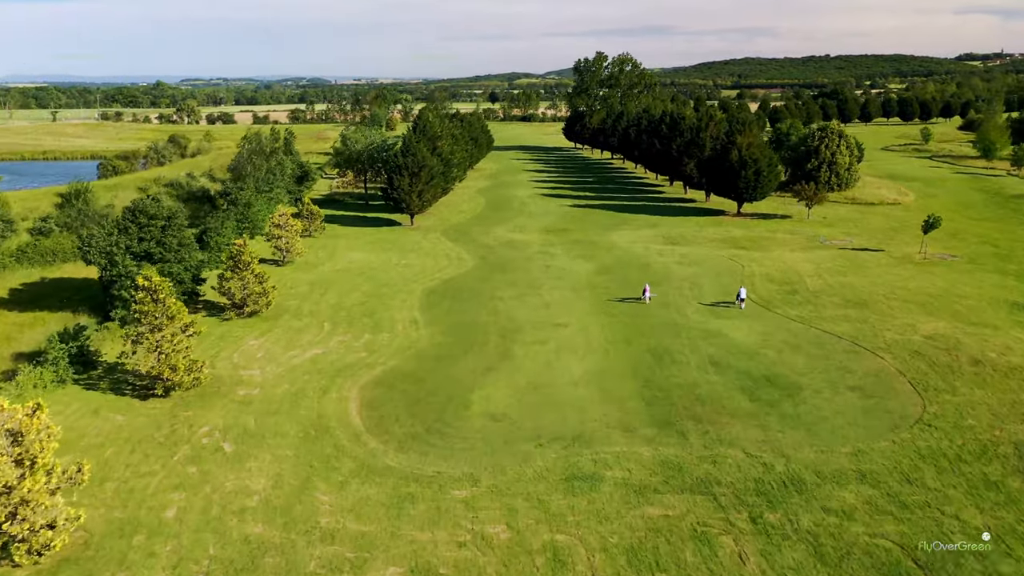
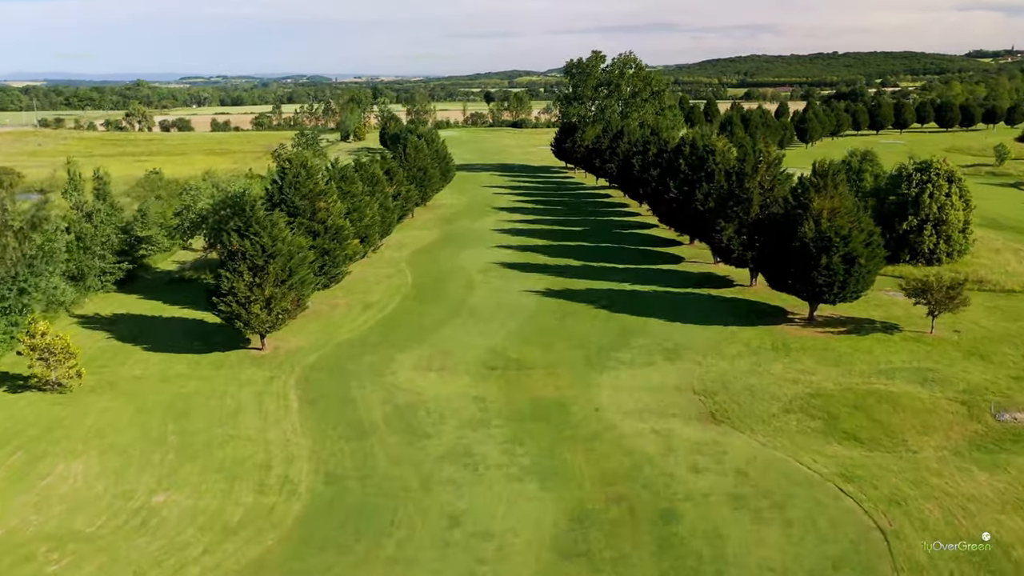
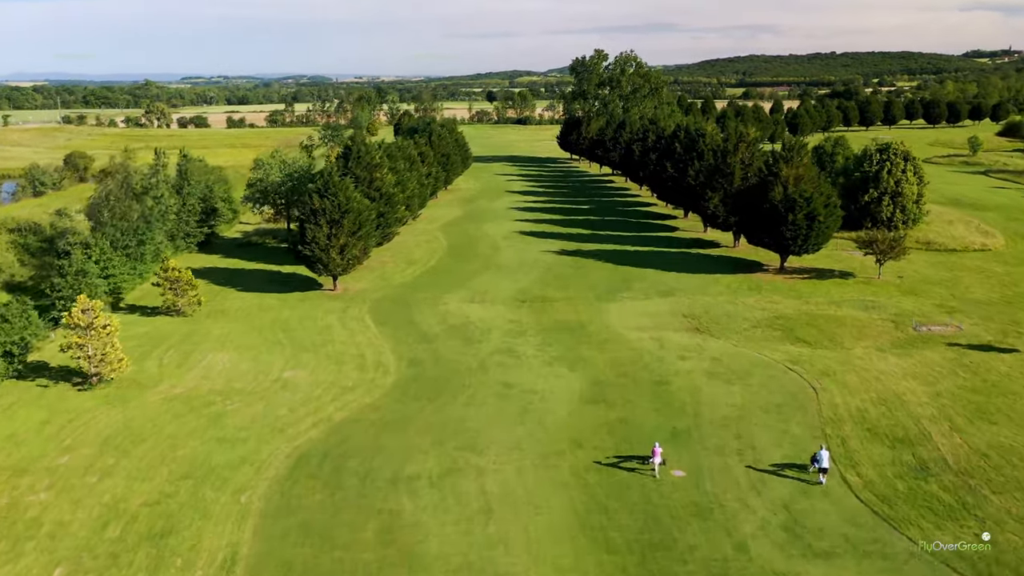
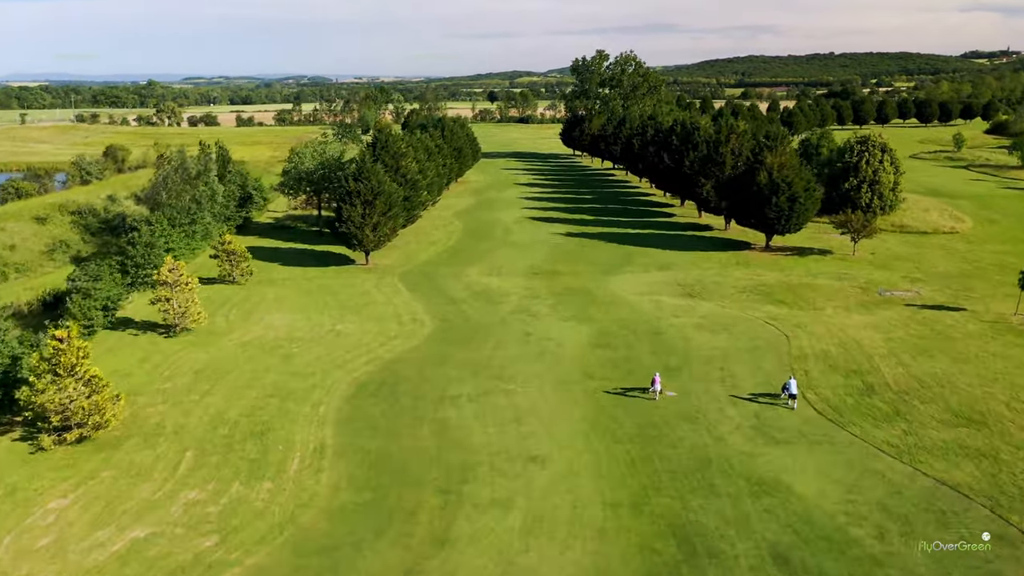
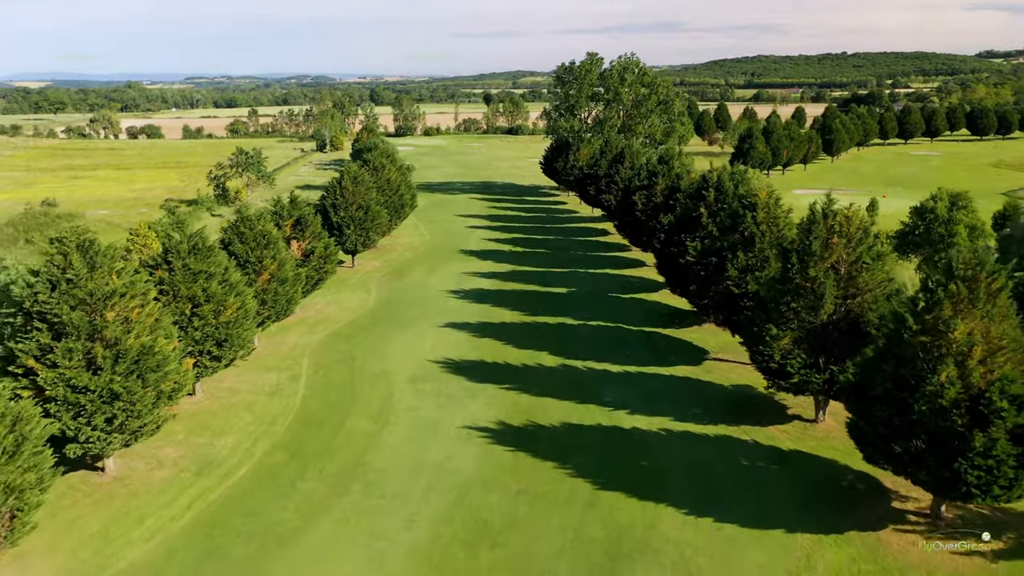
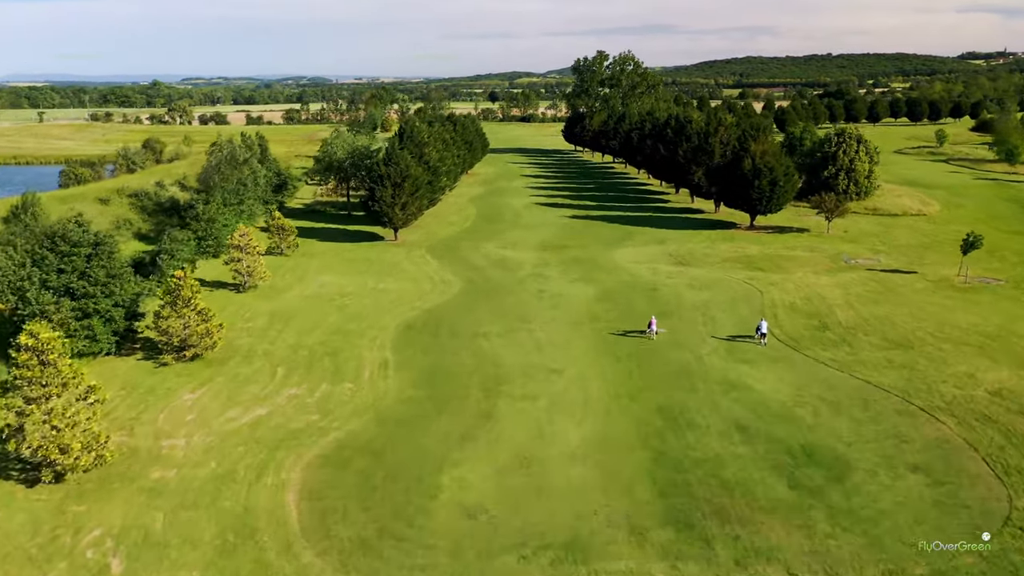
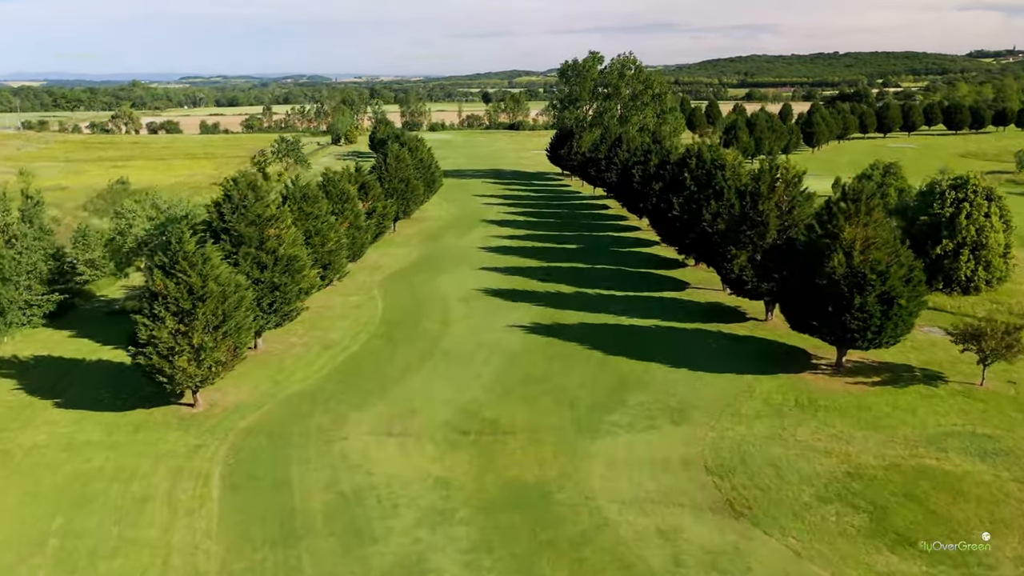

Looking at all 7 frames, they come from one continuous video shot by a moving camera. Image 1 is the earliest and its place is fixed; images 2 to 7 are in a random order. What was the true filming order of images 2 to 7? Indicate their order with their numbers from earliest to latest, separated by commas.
6, 4, 3, 2, 7, 5
